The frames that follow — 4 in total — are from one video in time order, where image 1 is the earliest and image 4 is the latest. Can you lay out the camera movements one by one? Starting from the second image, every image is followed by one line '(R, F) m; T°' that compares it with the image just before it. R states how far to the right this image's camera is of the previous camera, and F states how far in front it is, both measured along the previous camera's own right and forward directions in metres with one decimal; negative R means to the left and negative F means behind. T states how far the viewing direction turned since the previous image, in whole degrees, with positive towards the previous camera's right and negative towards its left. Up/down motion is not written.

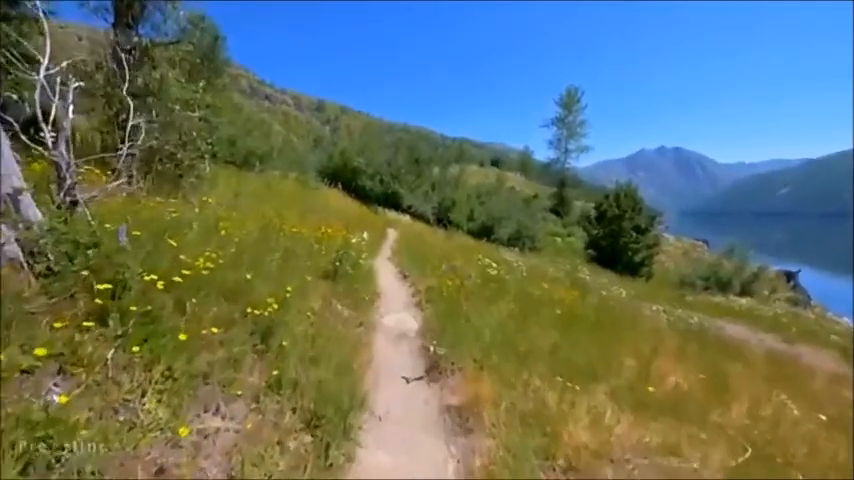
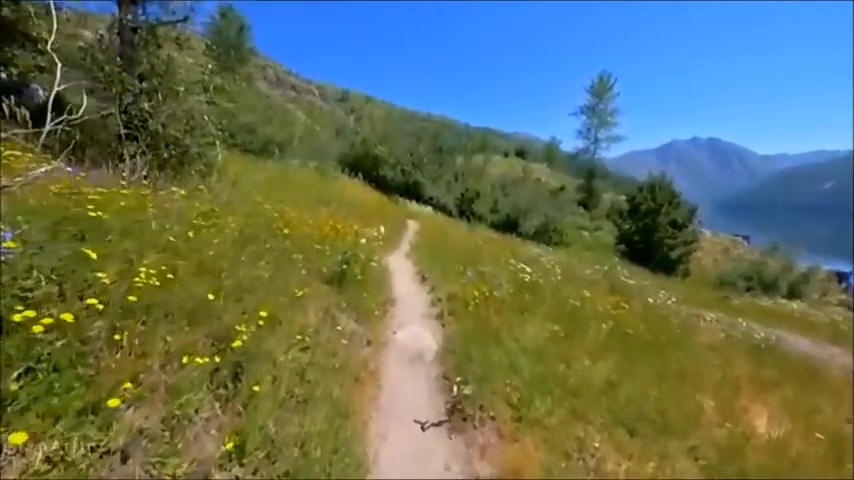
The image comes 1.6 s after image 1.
(0.0, +0.8) m; -3°
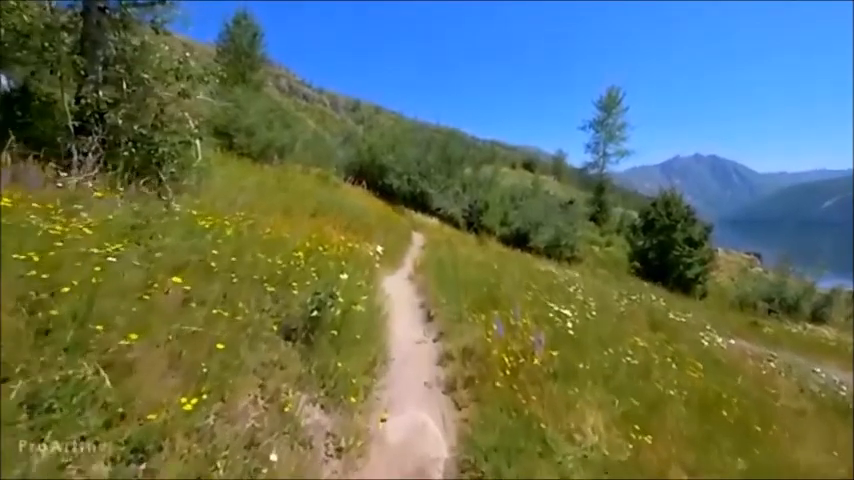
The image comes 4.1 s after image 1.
(0.0, +1.4) m; -1°
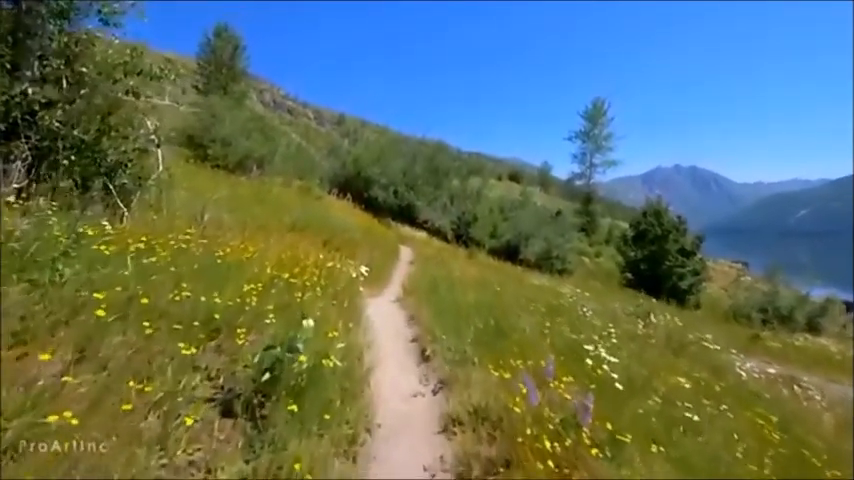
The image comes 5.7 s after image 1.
(-0.1, +0.9) m; +2°
